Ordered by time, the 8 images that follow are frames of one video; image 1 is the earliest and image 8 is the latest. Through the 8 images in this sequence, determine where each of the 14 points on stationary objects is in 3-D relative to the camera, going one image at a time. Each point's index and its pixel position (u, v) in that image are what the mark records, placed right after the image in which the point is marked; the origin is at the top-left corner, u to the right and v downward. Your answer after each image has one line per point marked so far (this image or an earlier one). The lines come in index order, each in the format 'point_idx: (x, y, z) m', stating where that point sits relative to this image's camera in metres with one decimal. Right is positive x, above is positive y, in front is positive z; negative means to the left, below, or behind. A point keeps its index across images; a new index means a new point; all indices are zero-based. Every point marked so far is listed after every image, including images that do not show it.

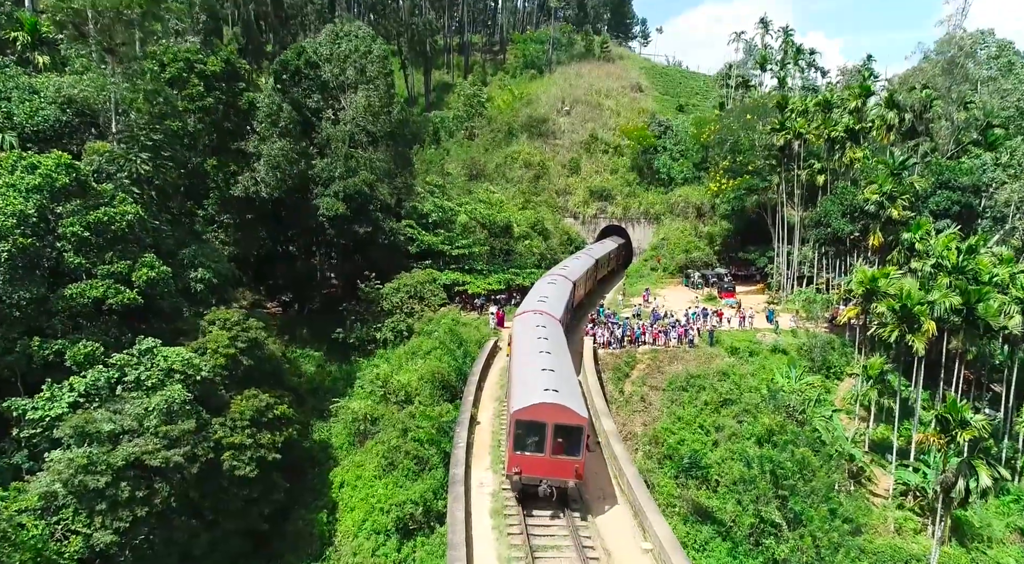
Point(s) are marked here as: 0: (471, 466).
0: (-1.1, -4.6, +15.8) m
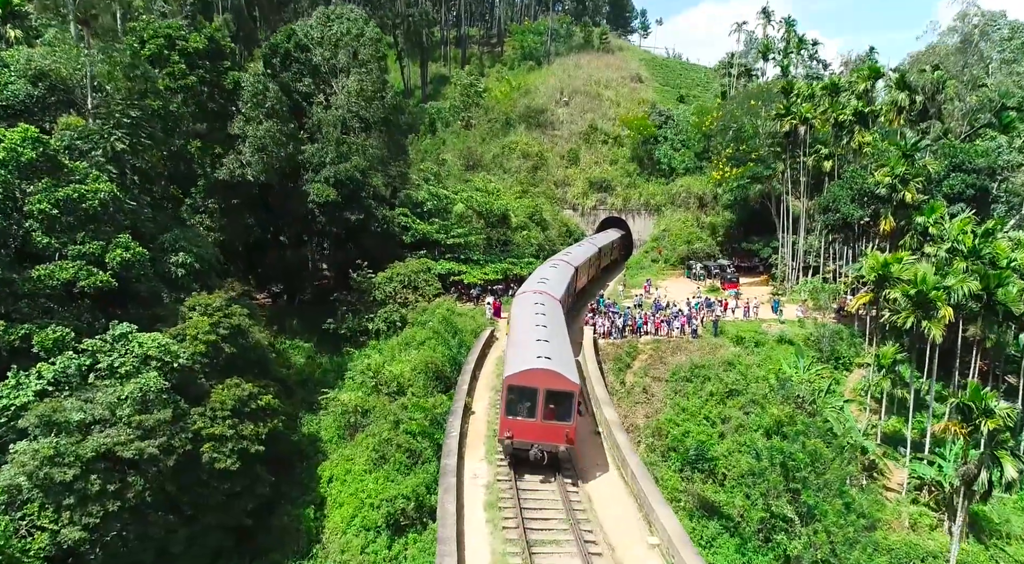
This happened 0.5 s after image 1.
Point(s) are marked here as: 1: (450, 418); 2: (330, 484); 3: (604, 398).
0: (-1.1, -4.1, +14.8) m
1: (-1.6, -3.4, +15.9) m
2: (-5.7, -6.3, +19.7) m
3: (+2.6, -3.2, +17.5) m
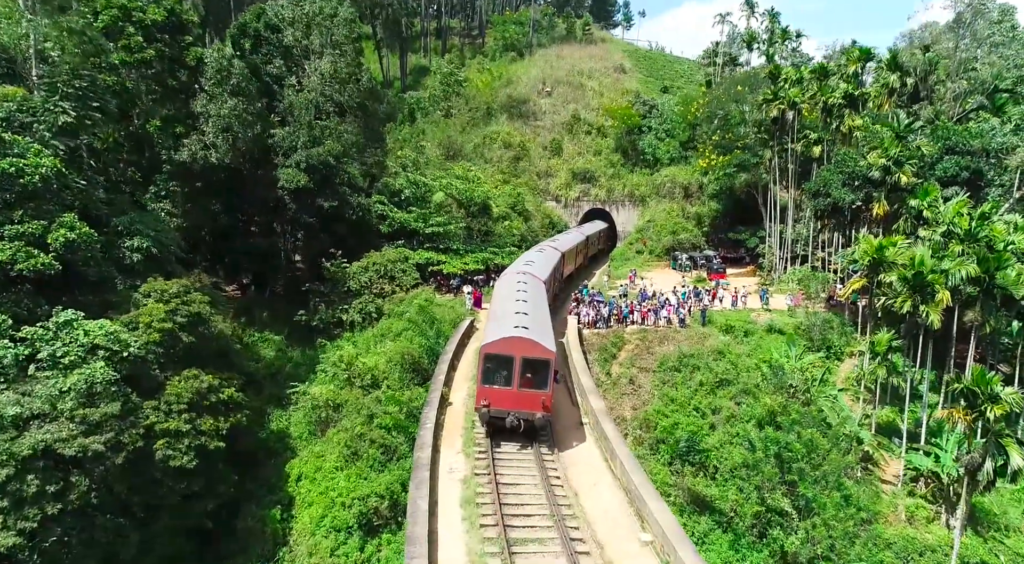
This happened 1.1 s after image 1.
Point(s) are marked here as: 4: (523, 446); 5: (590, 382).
0: (-1.6, -3.7, +13.7) m
1: (-2.0, -3.0, +14.8) m
2: (-6.3, -5.9, +18.5) m
3: (+2.0, -2.8, +16.4) m
4: (+0.2, -3.7, +13.9) m
5: (+2.1, -2.7, +17.0) m
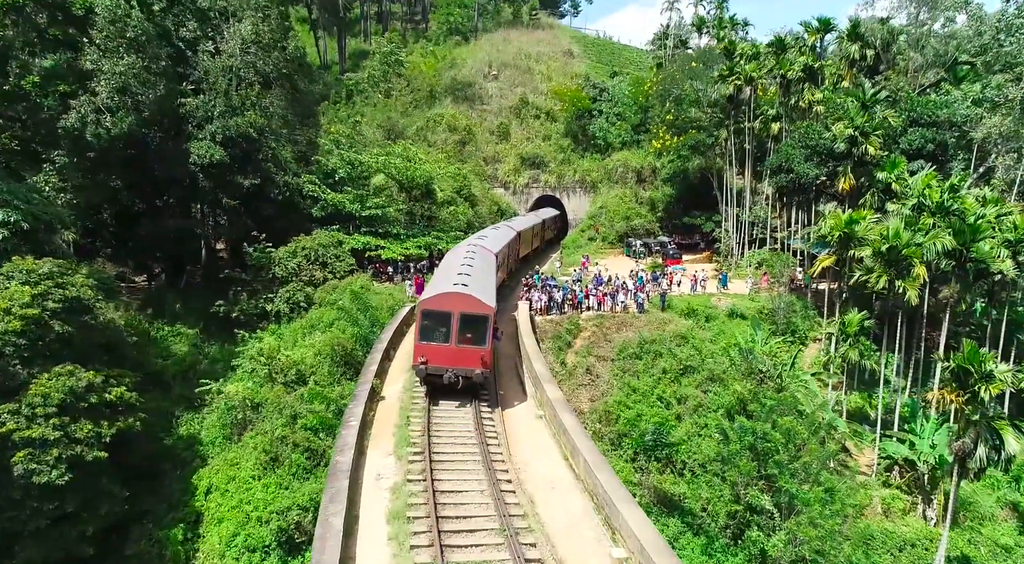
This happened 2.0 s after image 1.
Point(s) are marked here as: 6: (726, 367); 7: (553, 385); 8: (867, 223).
0: (-2.6, -3.1, +11.4) m
1: (-3.2, -2.4, +12.4) m
2: (-7.7, -5.4, +15.8) m
3: (+0.8, -2.2, +14.4) m
4: (-0.8, -3.1, +11.8) m
5: (+0.8, -2.1, +15.0) m
6: (+6.3, -2.5, +18.7) m
7: (+0.9, -2.3, +13.9) m
8: (+10.6, +1.8, +18.8) m
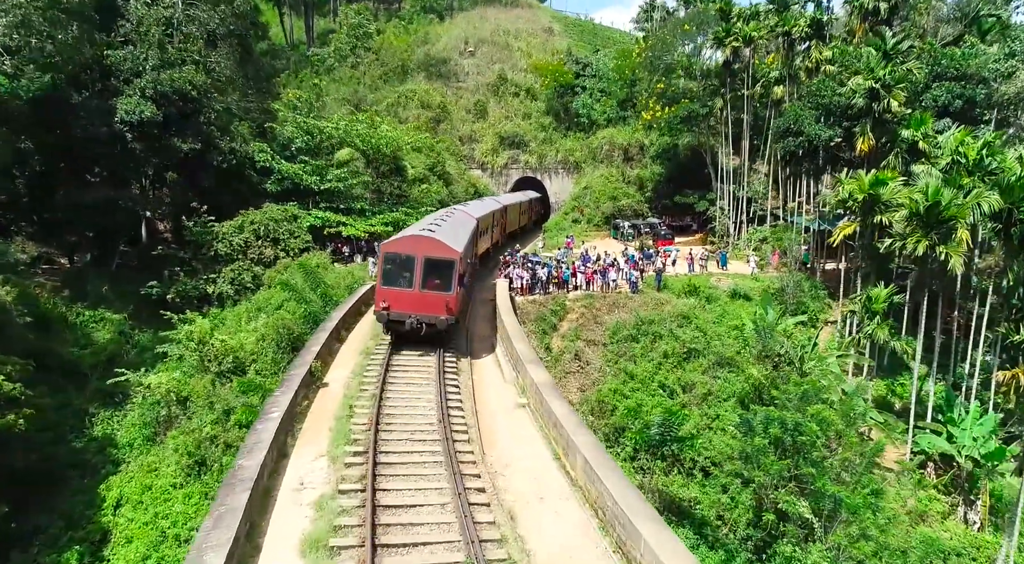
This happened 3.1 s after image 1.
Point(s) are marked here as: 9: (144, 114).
0: (-3.0, -2.4, +8.6) m
1: (-3.6, -1.7, +9.6) m
2: (-8.1, -4.7, +12.8) m
3: (+0.3, -1.4, +11.7) m
4: (-1.2, -2.3, +9.0) m
5: (+0.3, -1.3, +12.3) m
6: (+5.8, -1.7, +16.2) m
7: (+0.5, -1.5, +11.2) m
8: (+10.0, +2.6, +16.4) m
9: (-11.3, +5.2, +19.4) m
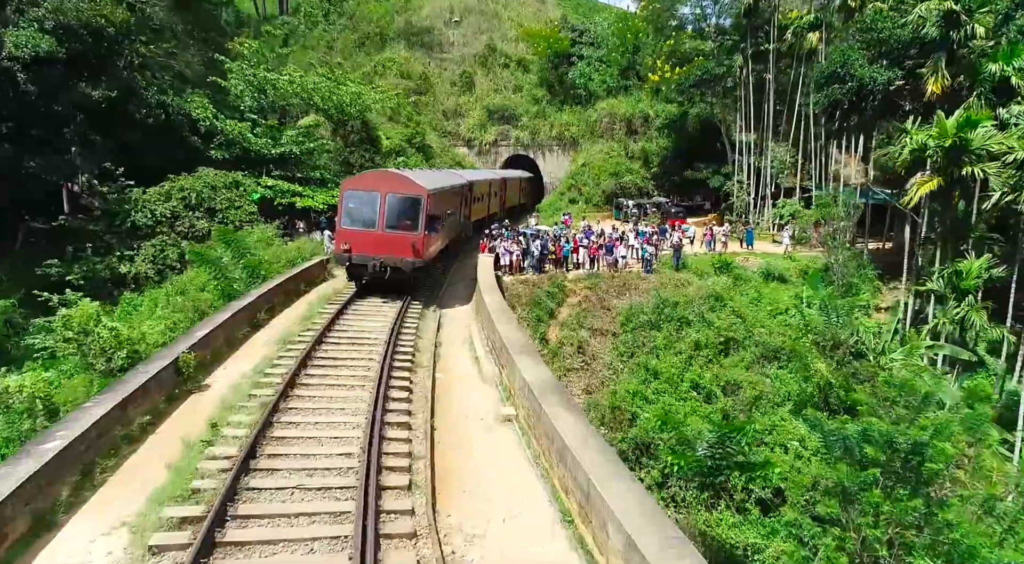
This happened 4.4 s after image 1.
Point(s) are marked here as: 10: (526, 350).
0: (-3.2, -1.8, +4.8) m
1: (-3.8, -1.1, +5.8) m
2: (-8.4, -4.1, +9.0) m
3: (+0.1, -0.8, +8.0) m
4: (-1.4, -1.7, +5.3) m
5: (+0.1, -0.7, +8.5) m
6: (+5.5, -1.1, +12.5) m
7: (+0.2, -0.9, +7.4) m
8: (+9.7, +3.2, +12.8) m
9: (-11.7, +5.7, +15.5) m
10: (+0.2, -0.8, +7.9) m
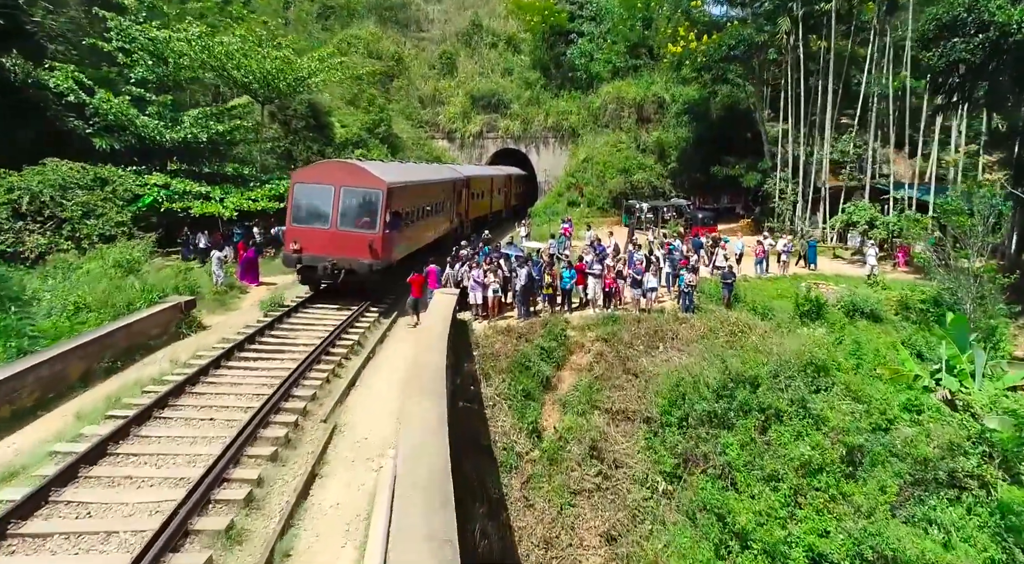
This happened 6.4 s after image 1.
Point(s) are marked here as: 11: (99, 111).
0: (-3.5, -2.6, -0.6) m
1: (-4.1, -1.9, +0.4) m
2: (-8.7, -4.9, +3.5) m
3: (-0.3, -1.6, +2.6) m
4: (-1.7, -2.5, -0.2) m
5: (-0.3, -1.5, +3.1) m
6: (+5.1, -1.9, +7.1) m
7: (-0.1, -1.7, +2.0) m
8: (+9.3, +2.4, +7.4) m
9: (-12.1, +4.9, +10.0) m
10: (-0.2, -1.6, +2.5) m
11: (-9.9, +3.9, +15.2) m
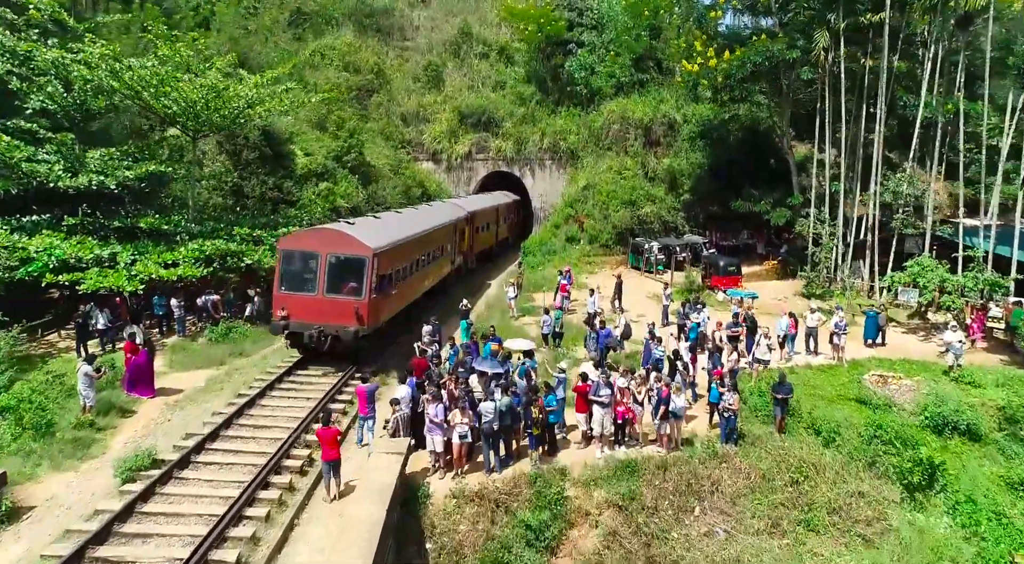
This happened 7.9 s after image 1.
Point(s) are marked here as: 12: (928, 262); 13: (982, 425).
0: (-3.8, -4.2, -3.7) m
1: (-4.4, -3.5, -2.8) m
2: (-9.0, -6.5, +0.4) m
3: (-0.6, -3.2, -0.5) m
4: (-2.0, -4.1, -3.3) m
5: (-0.6, -3.1, 0.0) m
6: (+4.8, -3.5, +4.0) m
7: (-0.4, -3.3, -1.1) m
8: (+9.0, +0.8, +4.3) m
9: (-12.4, +3.3, +6.9) m
10: (-0.5, -3.2, -0.7) m
11: (-10.2, +2.3, +12.0) m
12: (+9.2, +0.4, +13.6) m
13: (+6.9, -2.1, +9.1) m
